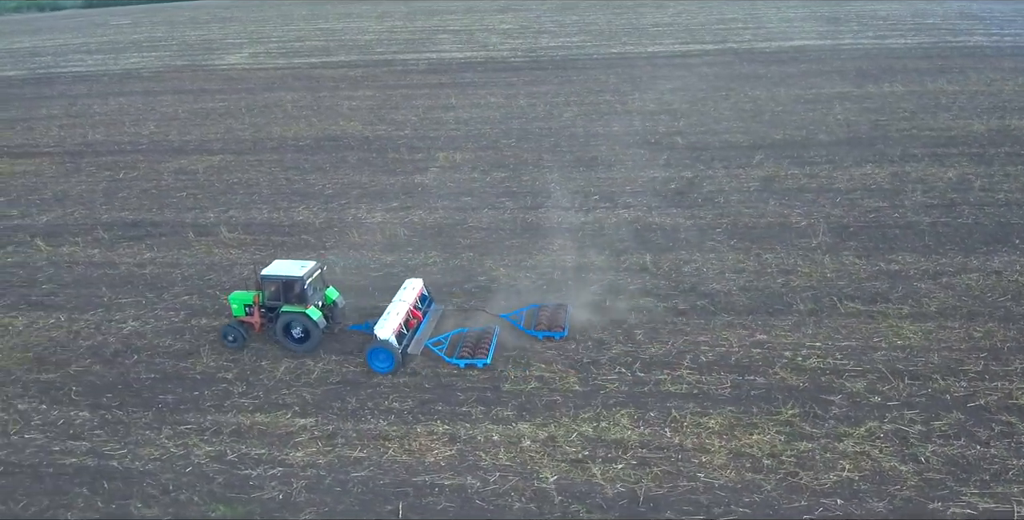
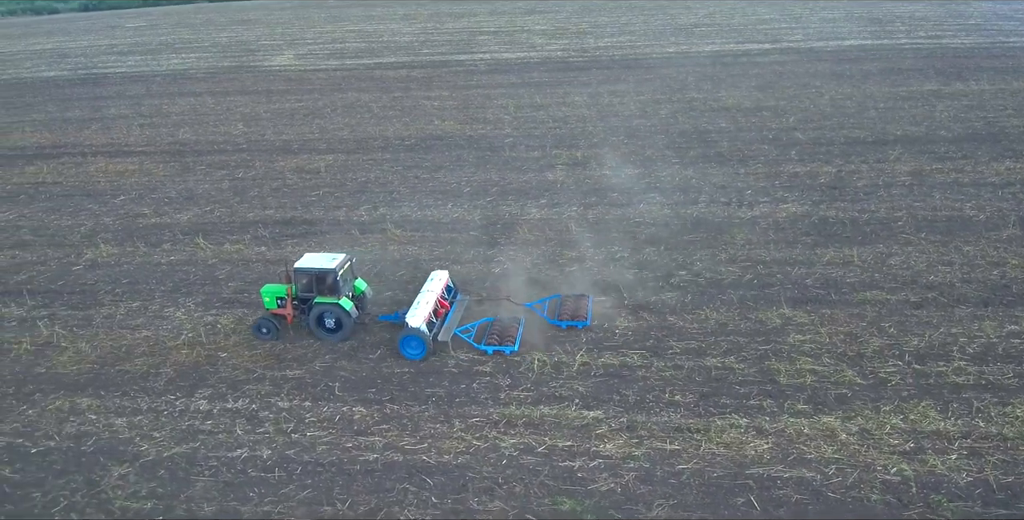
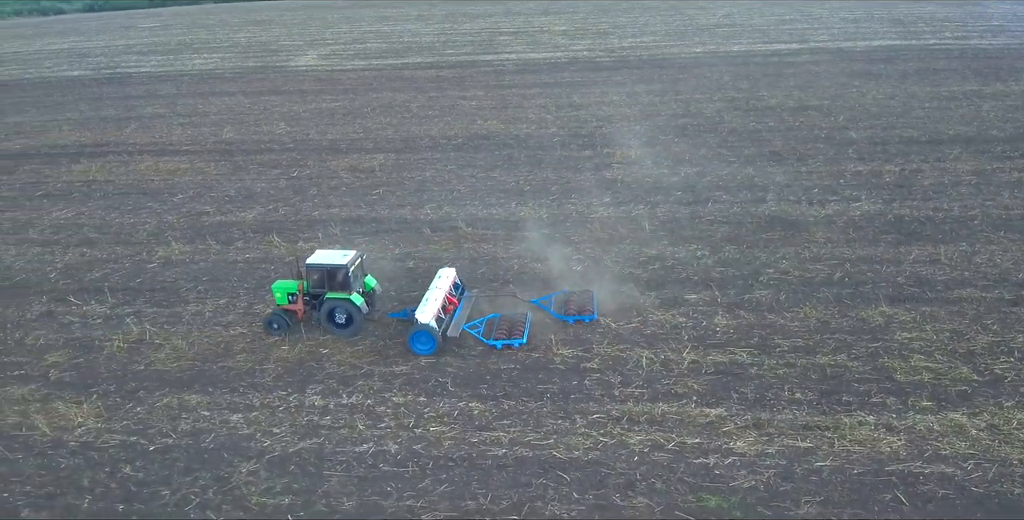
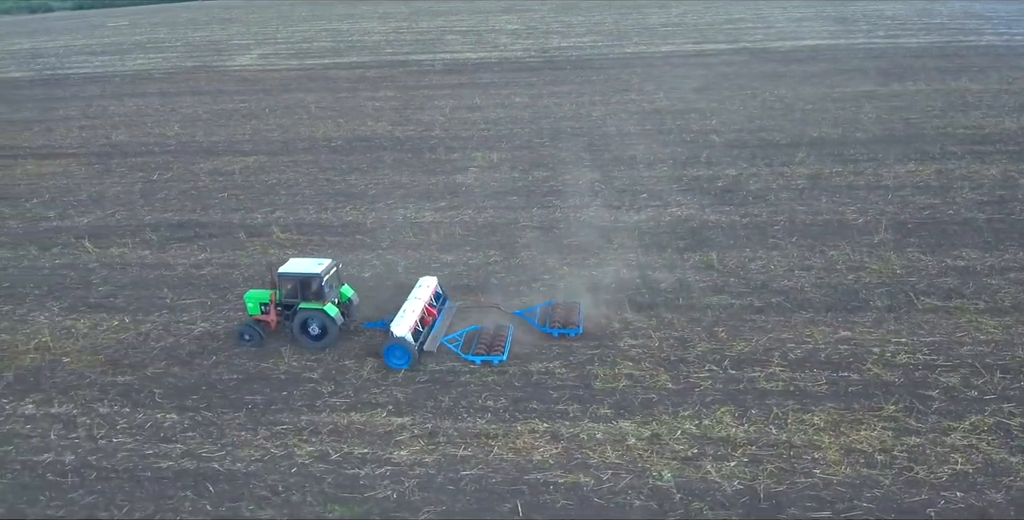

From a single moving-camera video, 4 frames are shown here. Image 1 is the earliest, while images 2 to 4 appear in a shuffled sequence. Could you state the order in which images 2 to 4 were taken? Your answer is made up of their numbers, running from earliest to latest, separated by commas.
4, 2, 3
